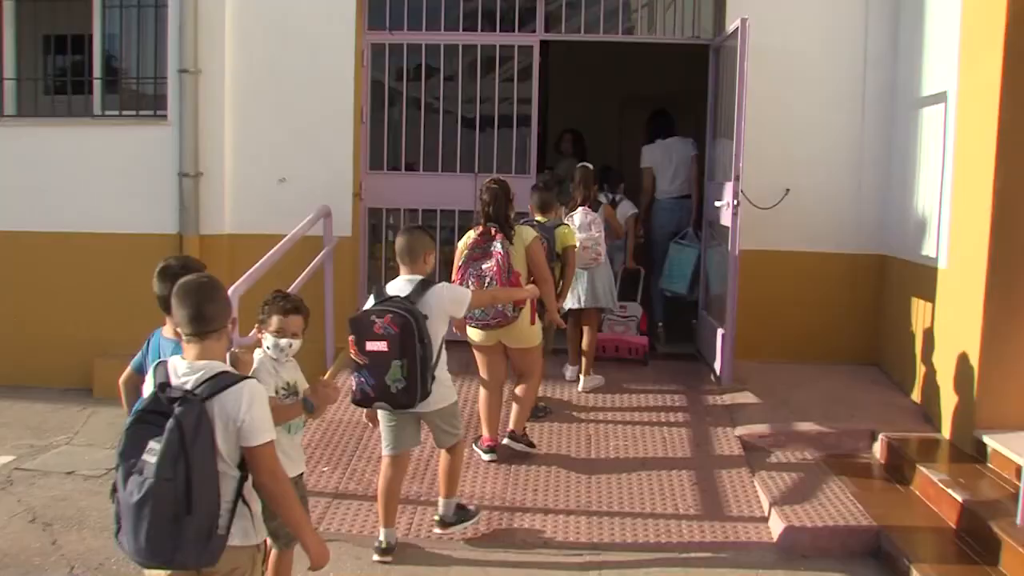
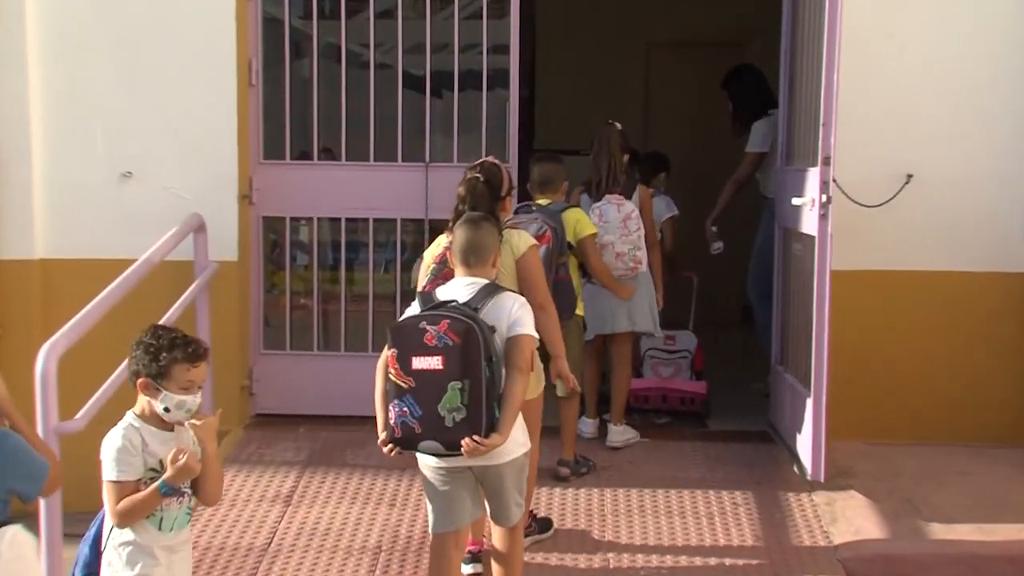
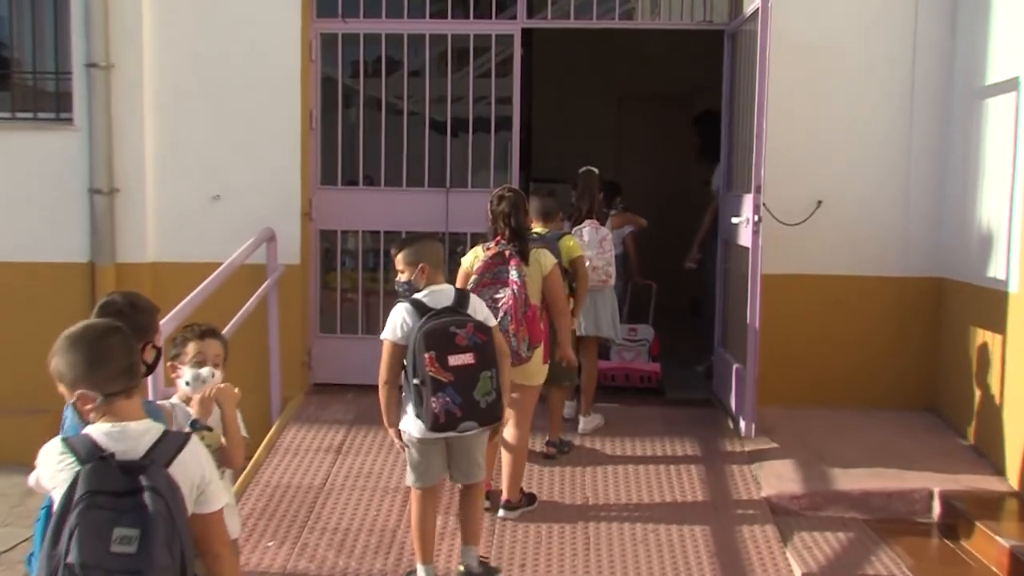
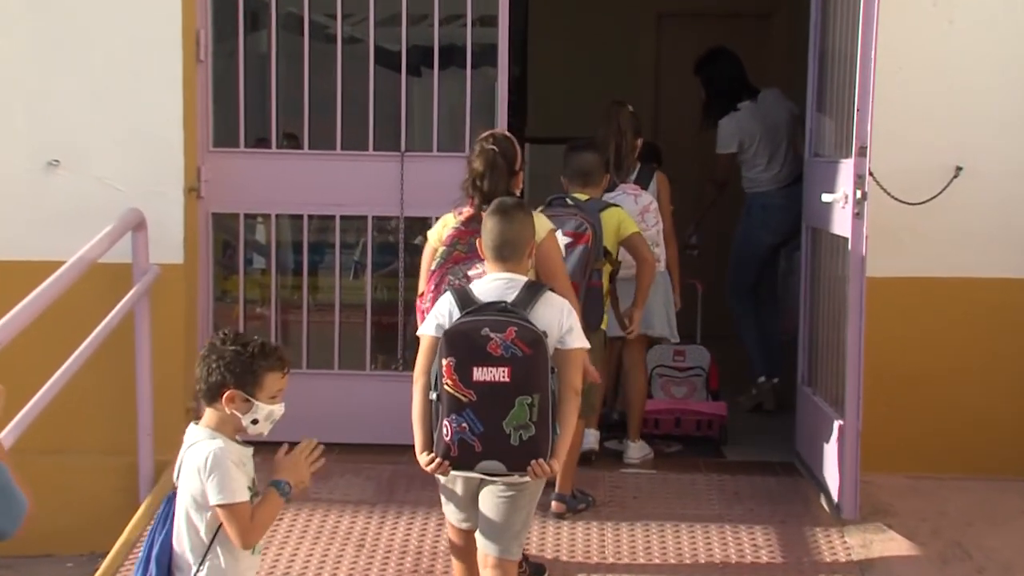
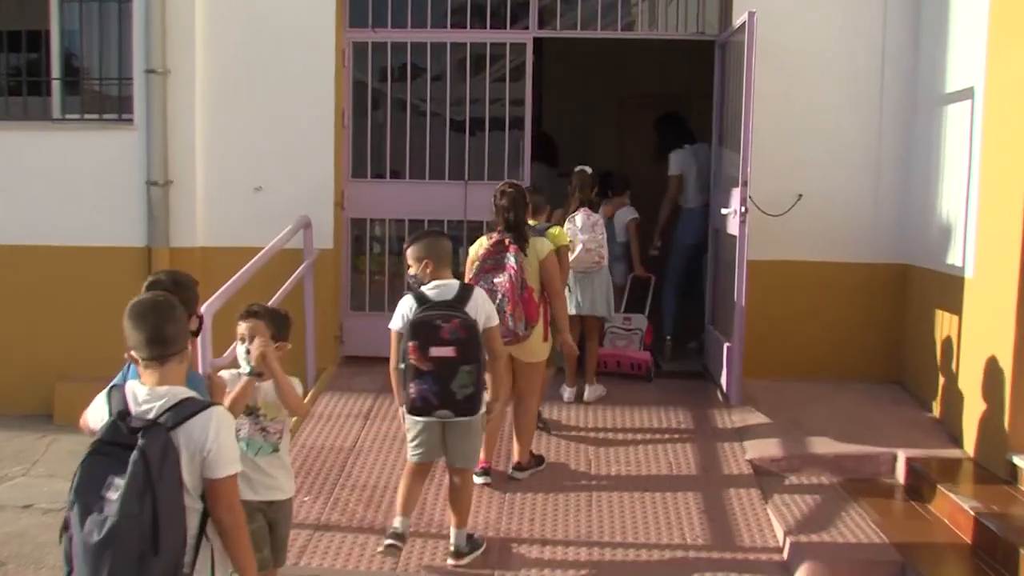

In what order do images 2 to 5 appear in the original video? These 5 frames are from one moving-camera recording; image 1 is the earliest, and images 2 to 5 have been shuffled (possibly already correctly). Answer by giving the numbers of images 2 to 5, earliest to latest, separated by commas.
5, 3, 2, 4
